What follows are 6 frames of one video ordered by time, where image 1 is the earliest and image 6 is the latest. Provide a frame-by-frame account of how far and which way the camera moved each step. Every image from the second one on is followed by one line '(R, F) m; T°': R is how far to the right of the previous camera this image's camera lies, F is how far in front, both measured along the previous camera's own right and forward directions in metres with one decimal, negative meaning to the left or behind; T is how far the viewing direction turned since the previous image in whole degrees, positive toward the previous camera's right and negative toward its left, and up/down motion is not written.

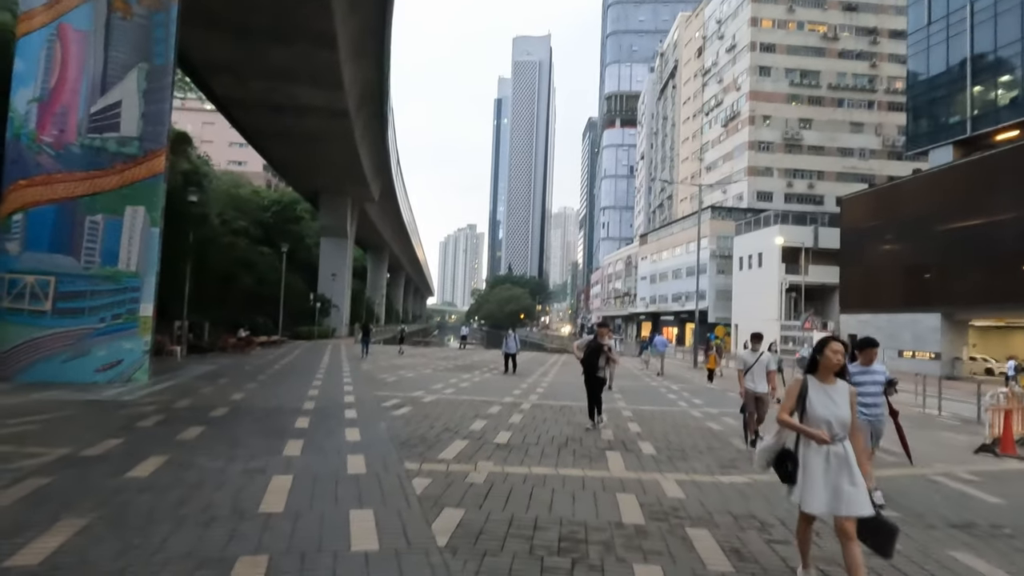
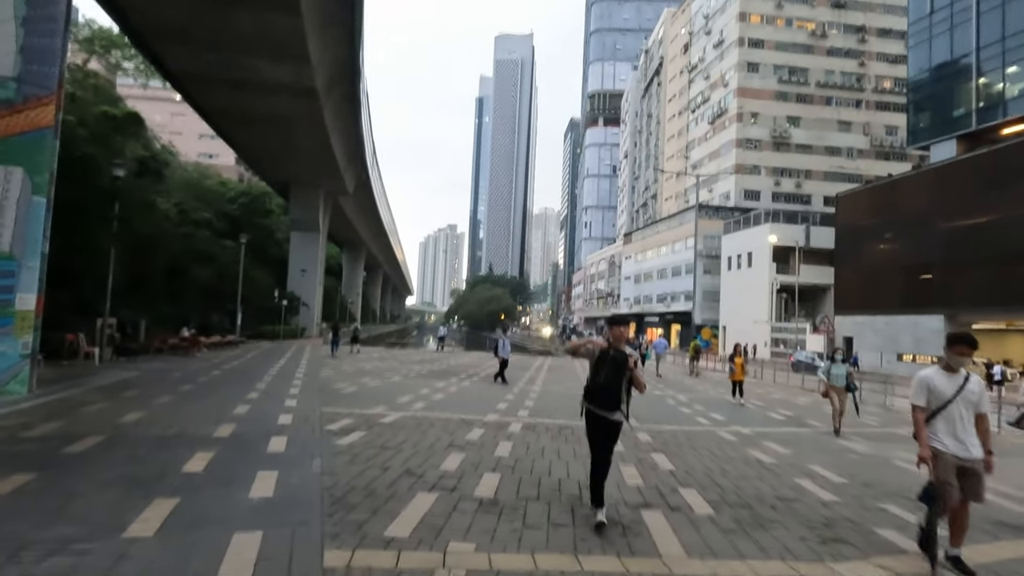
(-0.1, +2.6) m; +2°
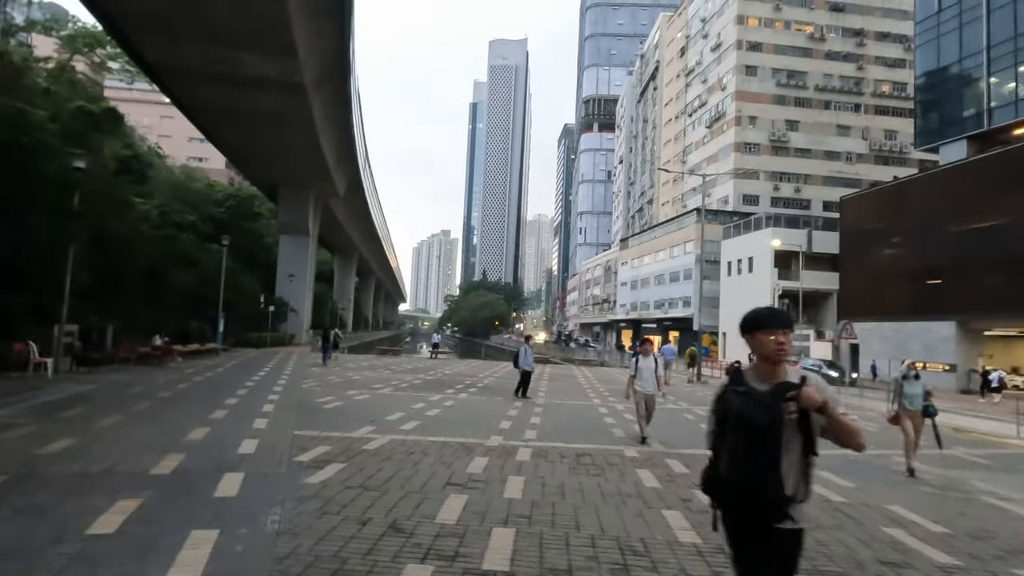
(-0.2, +1.5) m; +1°
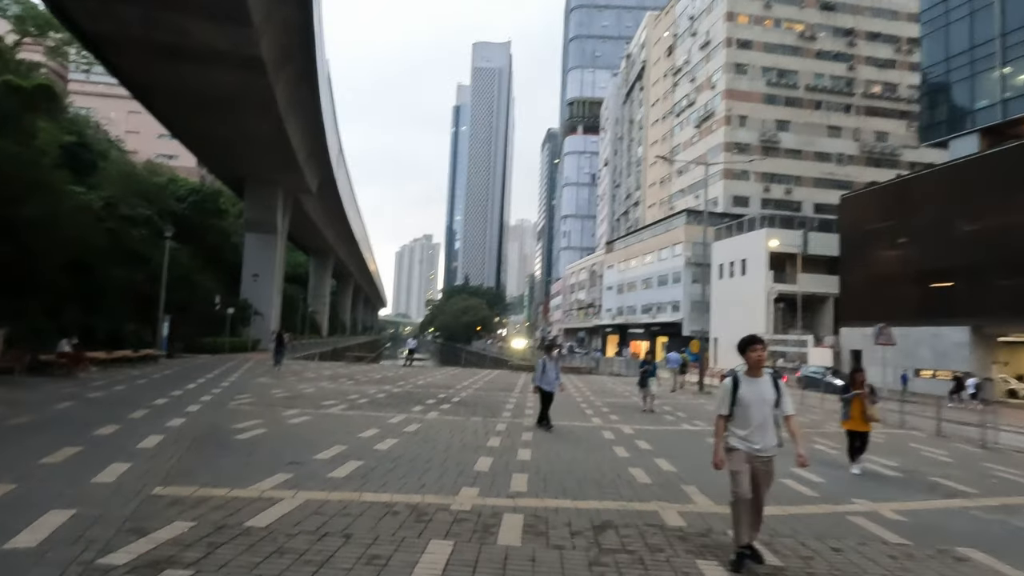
(0.0, +3.0) m; +2°
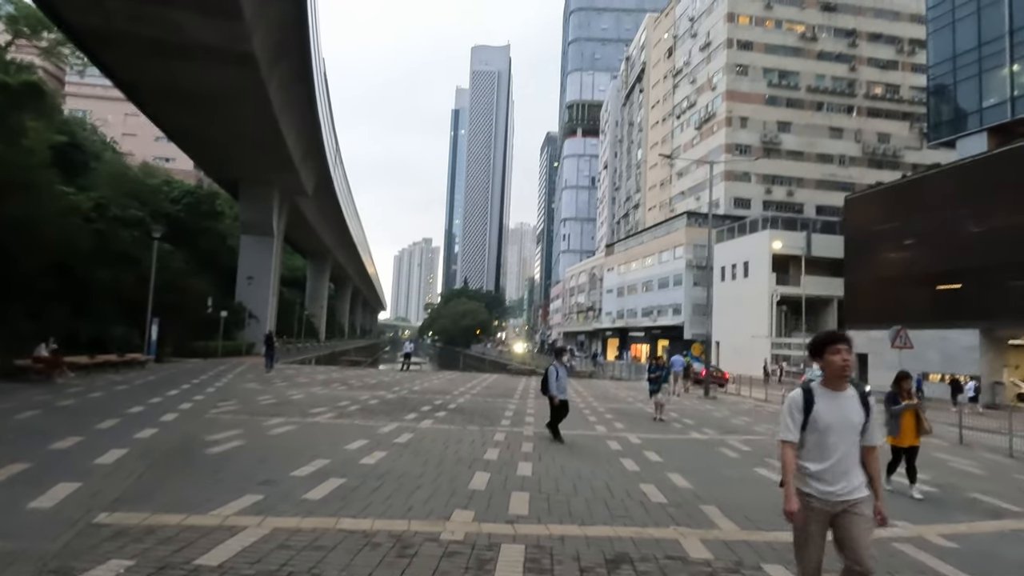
(0.0, +0.7) m; 0°
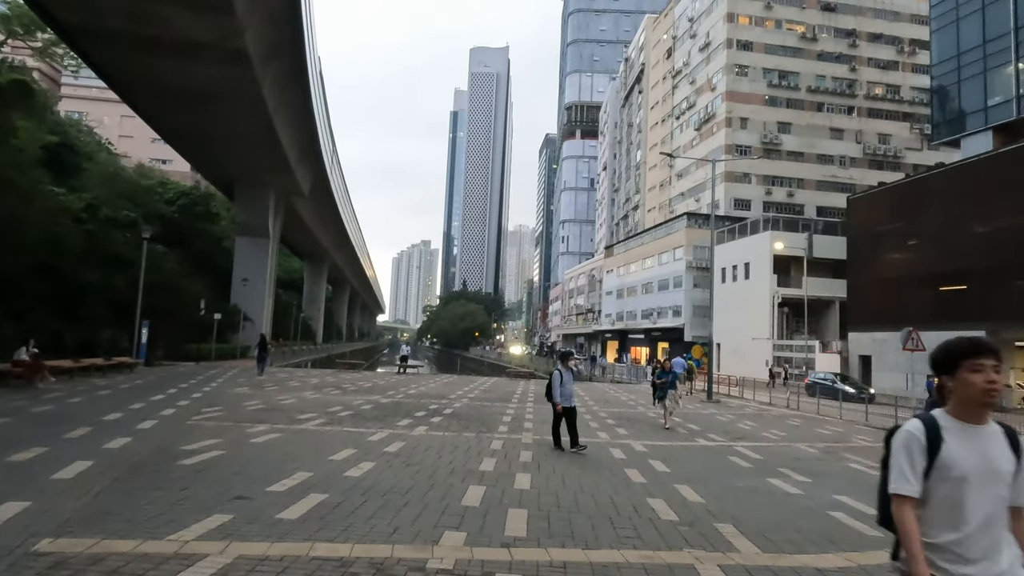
(0.0, +0.5) m; 0°
